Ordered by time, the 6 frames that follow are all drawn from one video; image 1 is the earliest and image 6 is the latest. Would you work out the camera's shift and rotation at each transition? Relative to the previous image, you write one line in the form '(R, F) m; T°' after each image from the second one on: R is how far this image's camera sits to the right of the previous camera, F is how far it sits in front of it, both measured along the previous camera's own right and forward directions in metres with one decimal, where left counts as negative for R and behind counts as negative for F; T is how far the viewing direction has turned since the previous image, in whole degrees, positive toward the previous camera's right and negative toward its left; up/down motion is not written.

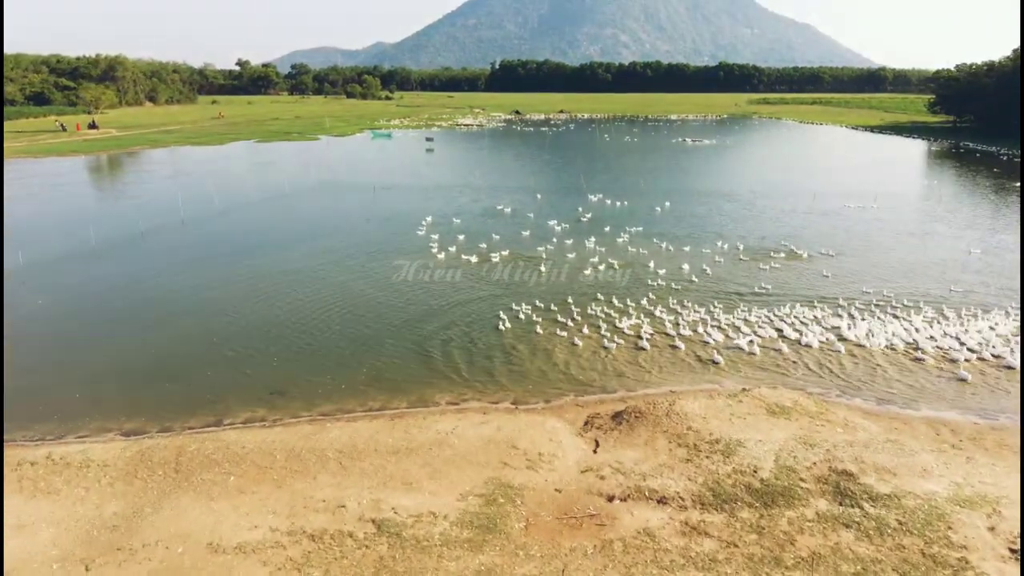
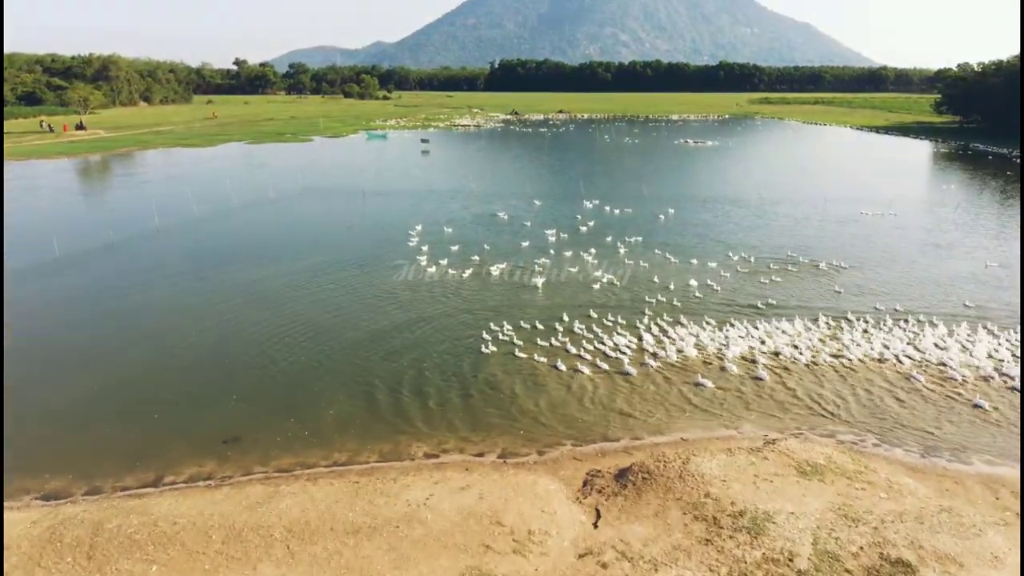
(+0.2, +1.8) m; 0°
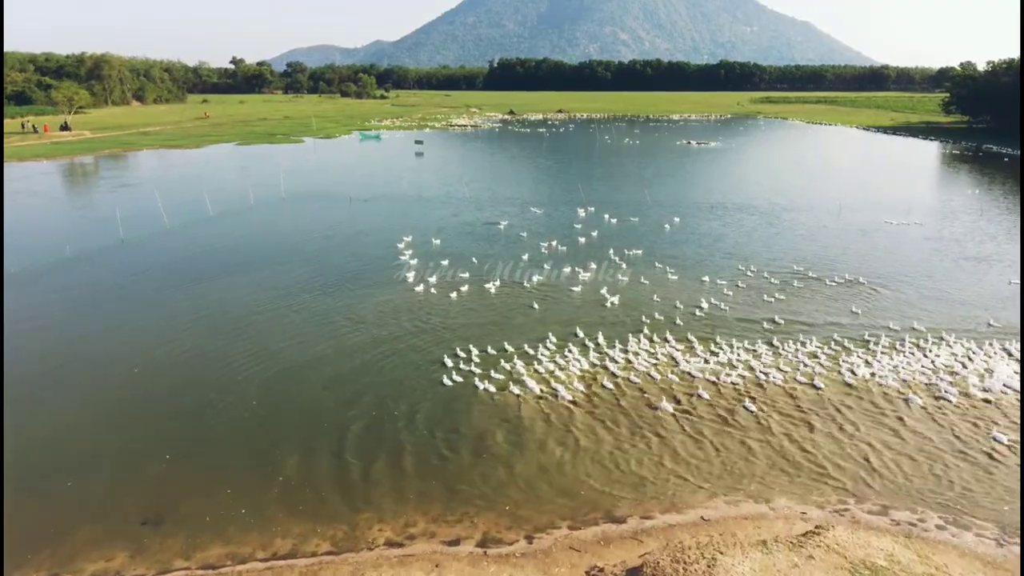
(+0.2, +2.2) m; 0°
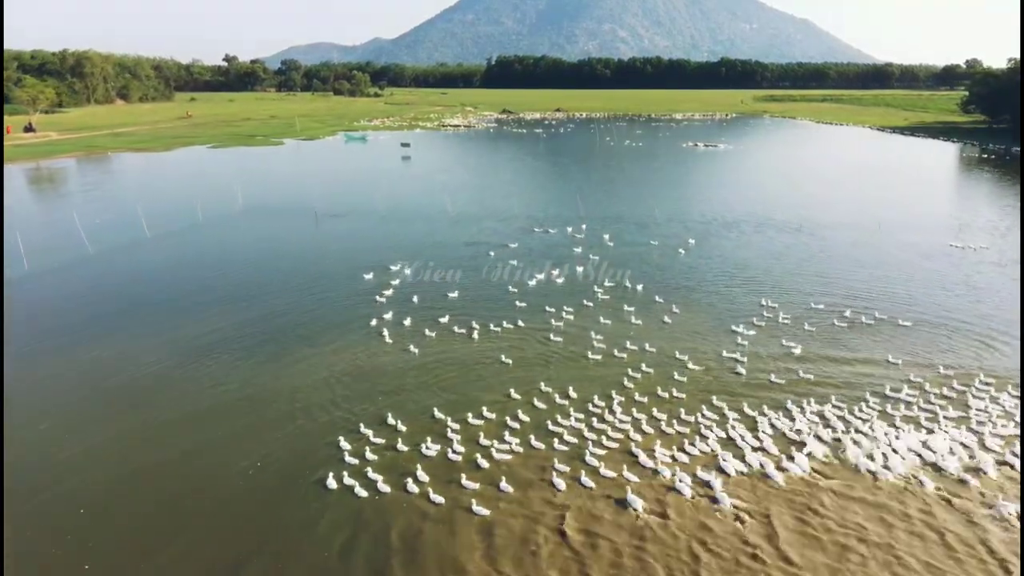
(+0.4, +4.6) m; 0°
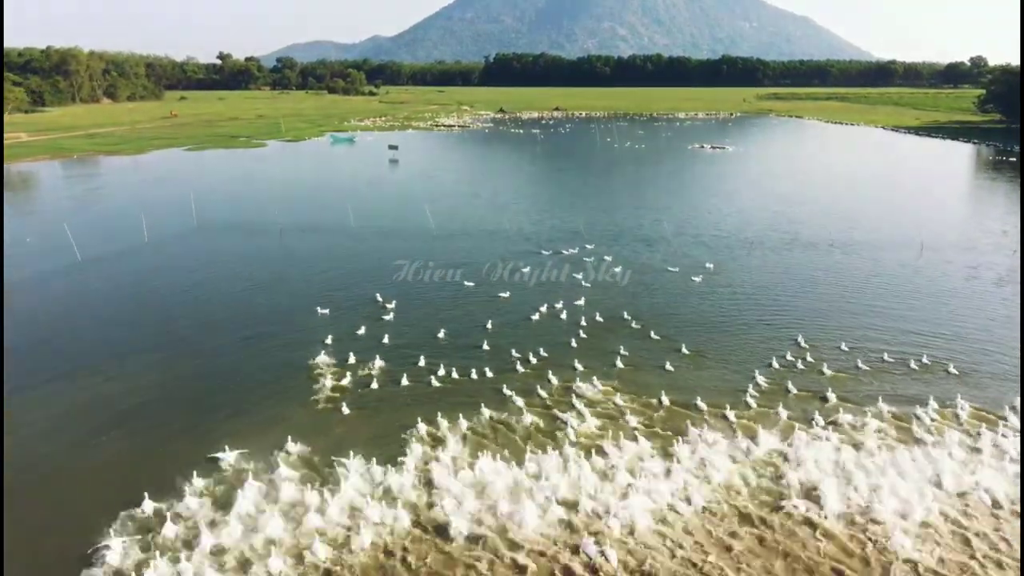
(+0.3, +3.7) m; 0°
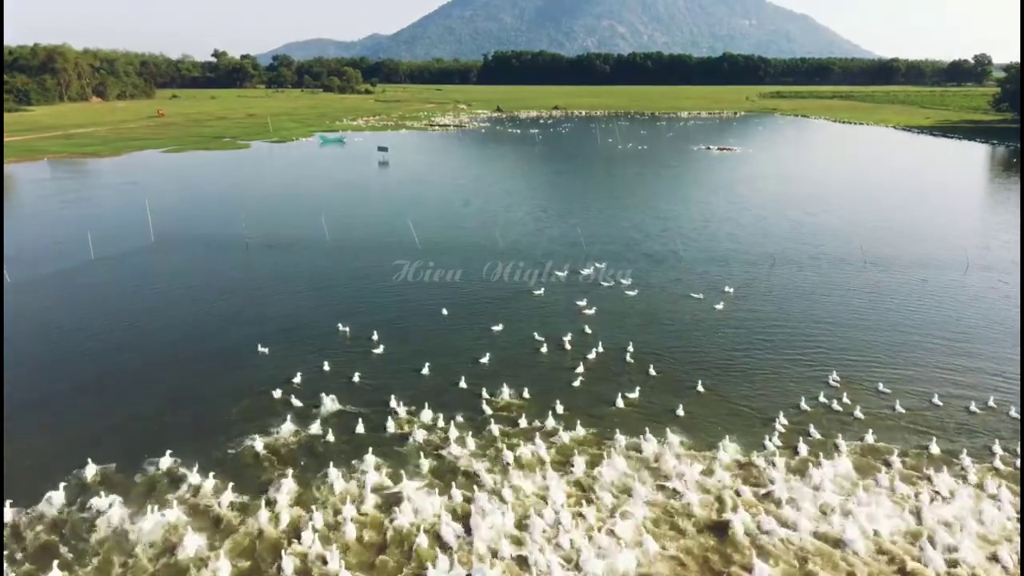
(+0.2, +2.9) m; 0°
